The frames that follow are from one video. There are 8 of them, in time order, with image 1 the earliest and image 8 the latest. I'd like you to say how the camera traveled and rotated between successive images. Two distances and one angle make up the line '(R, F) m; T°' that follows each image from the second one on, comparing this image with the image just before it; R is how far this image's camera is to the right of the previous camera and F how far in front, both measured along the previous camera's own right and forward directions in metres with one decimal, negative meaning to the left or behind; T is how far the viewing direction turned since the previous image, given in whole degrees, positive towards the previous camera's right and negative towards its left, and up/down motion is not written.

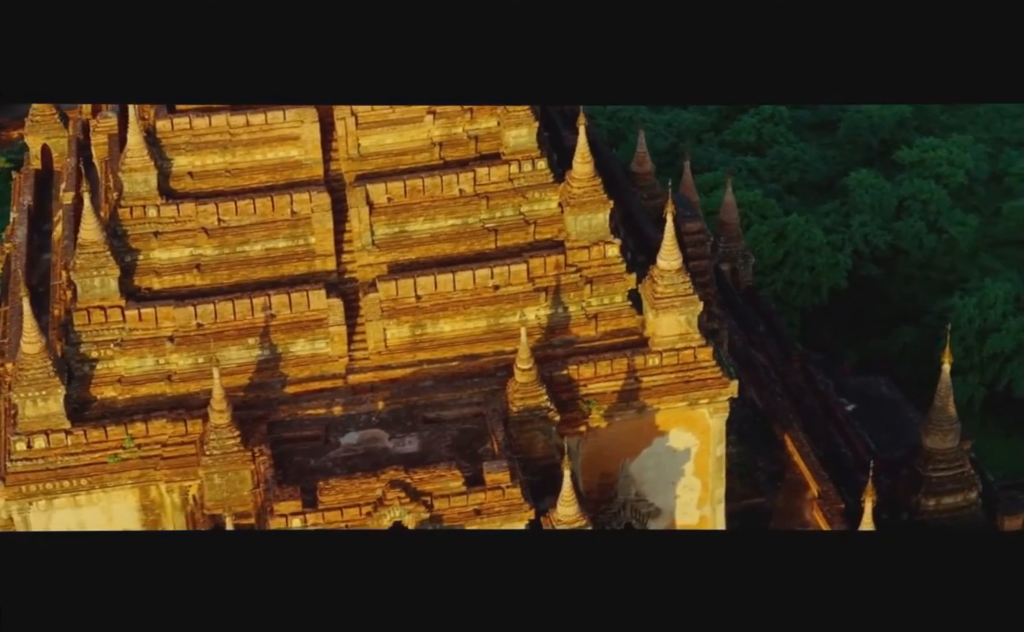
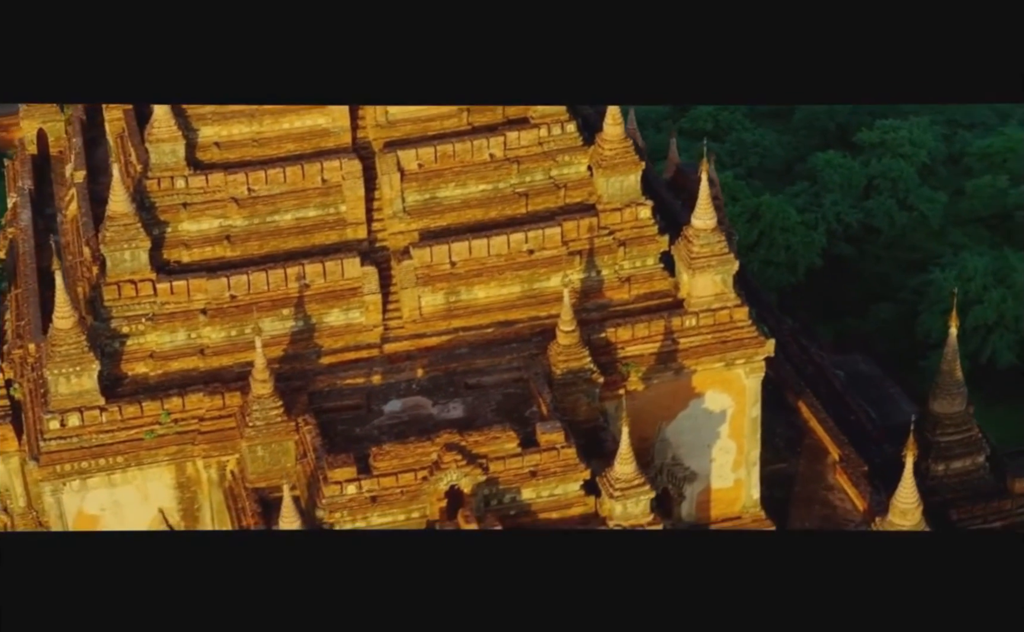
(-2.0, +0.4) m; +3°
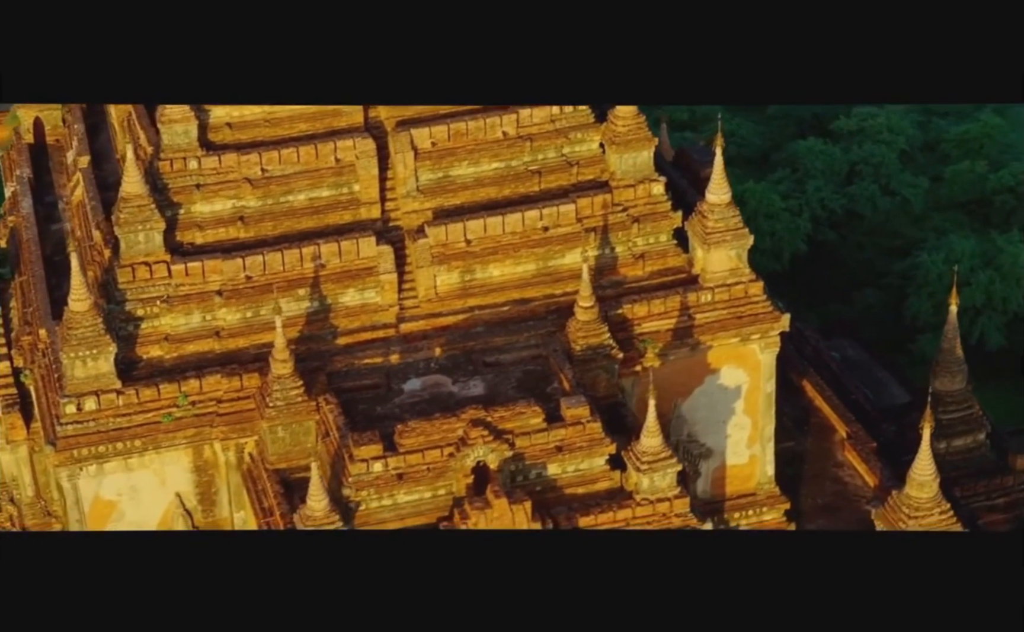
(-1.0, +0.1) m; +2°
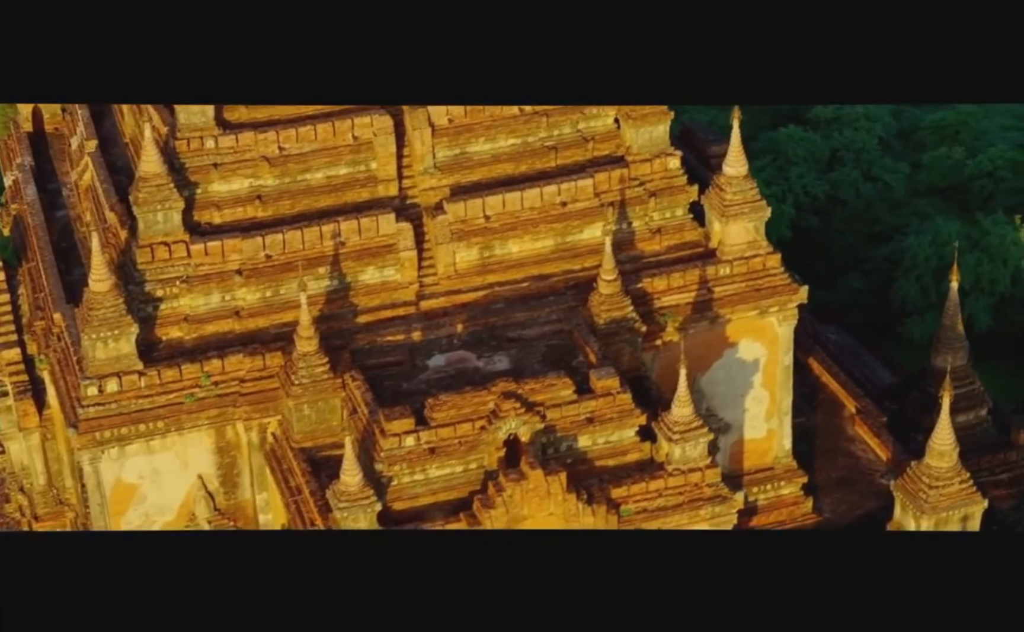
(-1.1, +0.1) m; +2°
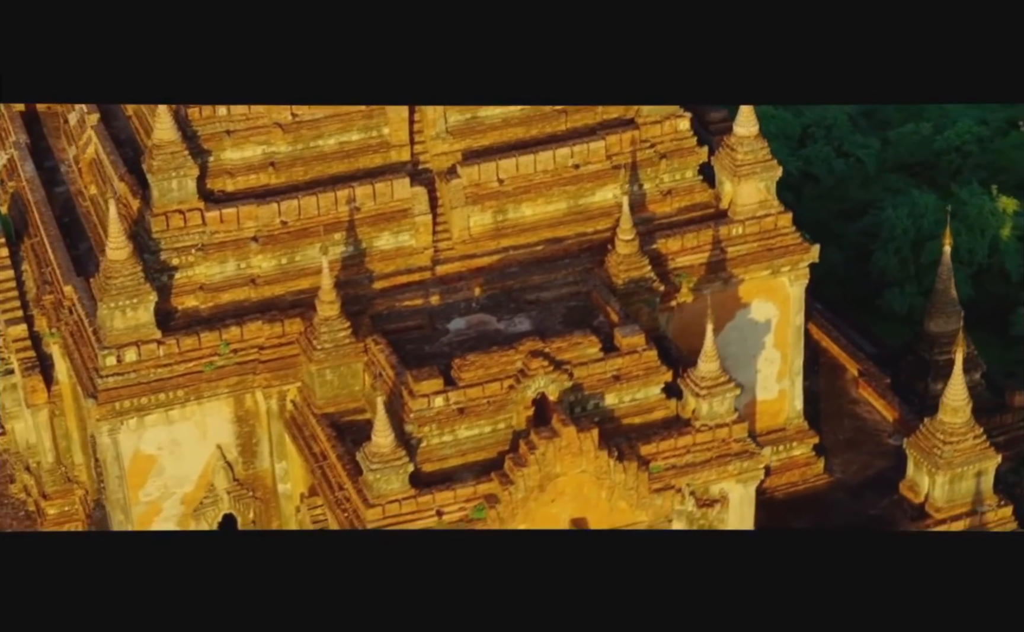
(-1.2, +0.1) m; +2°
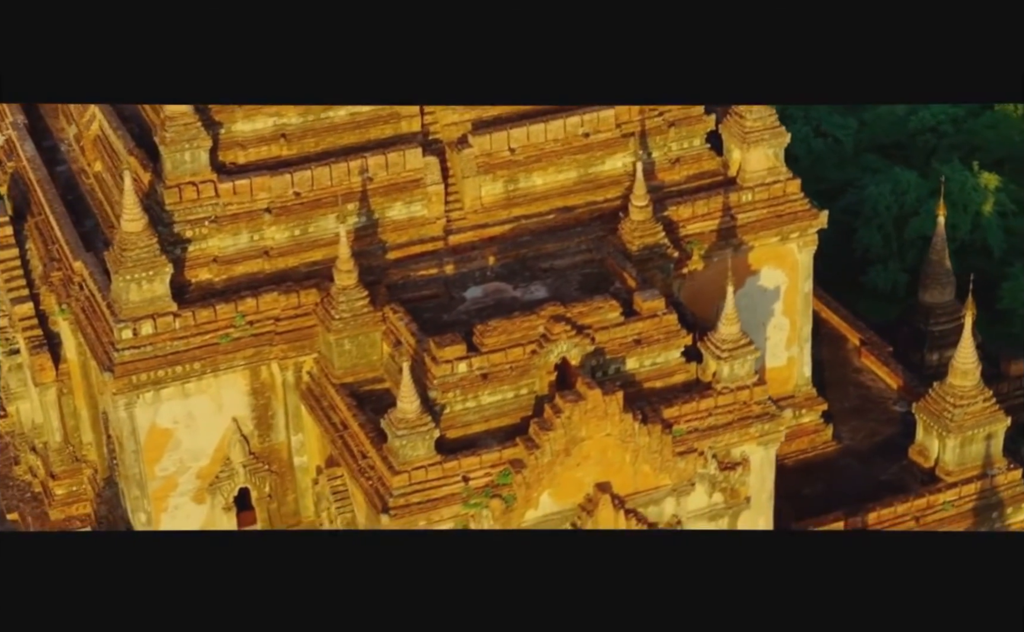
(-0.9, +0.1) m; +2°
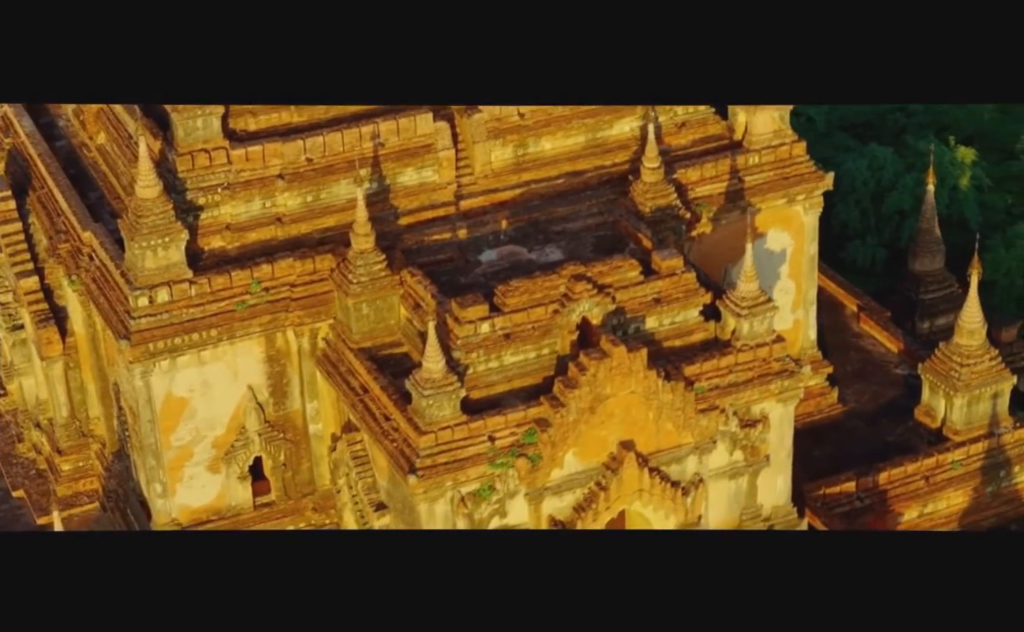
(-1.0, 0.0) m; +2°
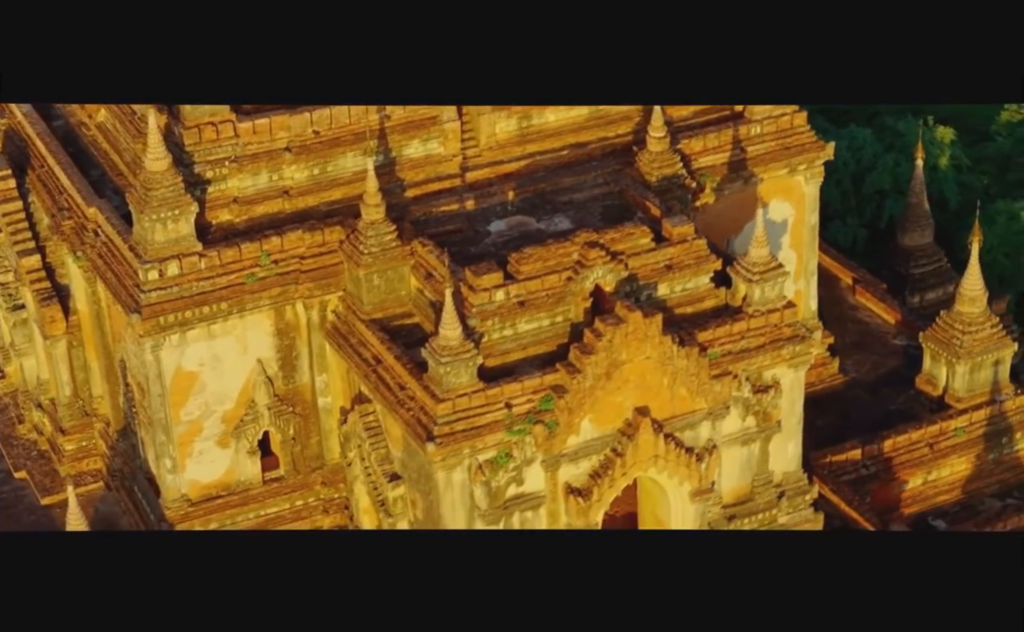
(-0.8, 0.0) m; +1°
